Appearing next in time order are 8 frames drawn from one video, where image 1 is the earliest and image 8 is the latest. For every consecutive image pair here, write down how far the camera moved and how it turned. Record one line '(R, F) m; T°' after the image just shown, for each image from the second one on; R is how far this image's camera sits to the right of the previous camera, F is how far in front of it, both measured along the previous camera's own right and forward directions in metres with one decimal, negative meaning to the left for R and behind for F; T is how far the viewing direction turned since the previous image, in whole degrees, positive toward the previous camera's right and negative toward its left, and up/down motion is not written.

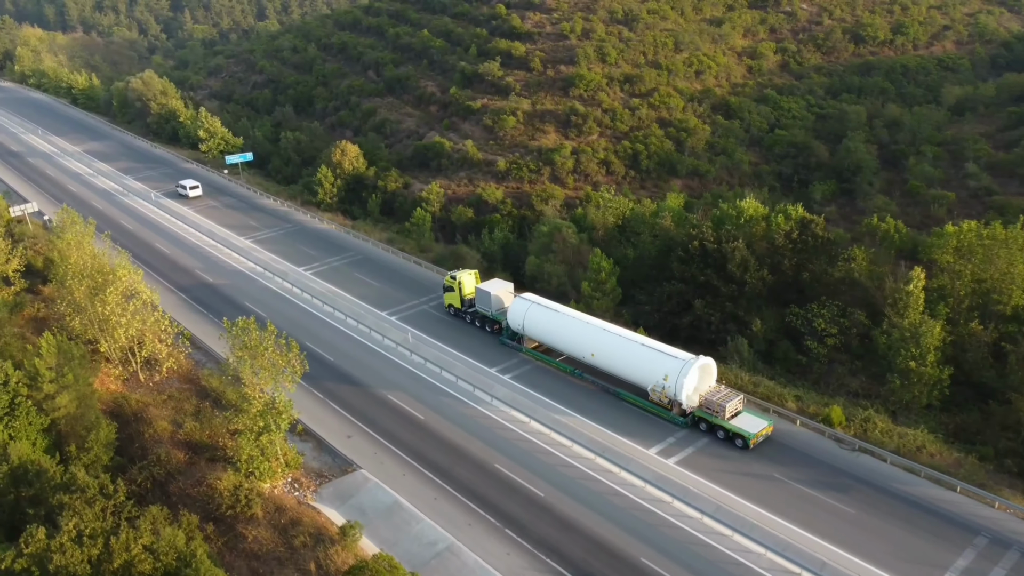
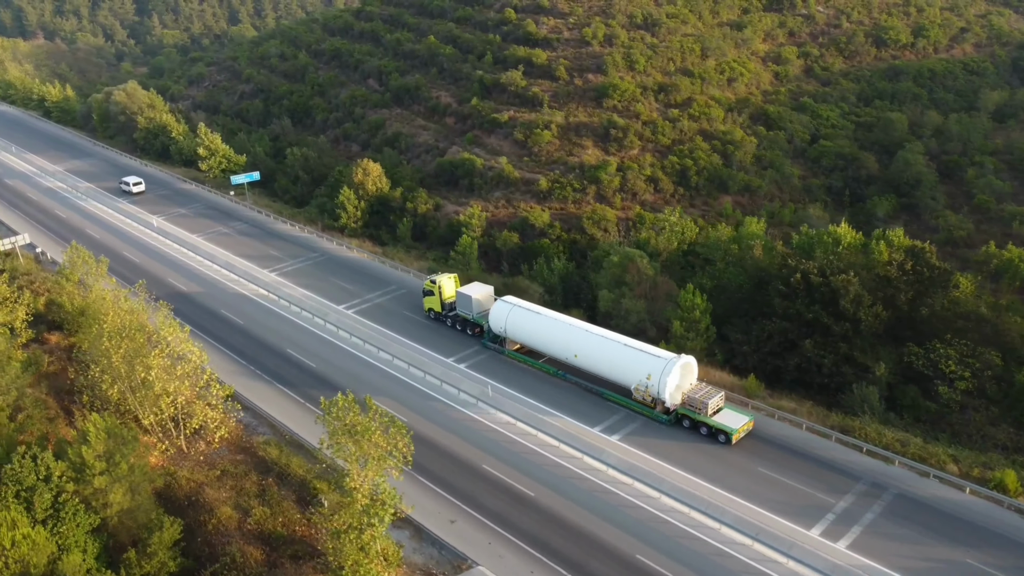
(-5.1, +4.2) m; +3°
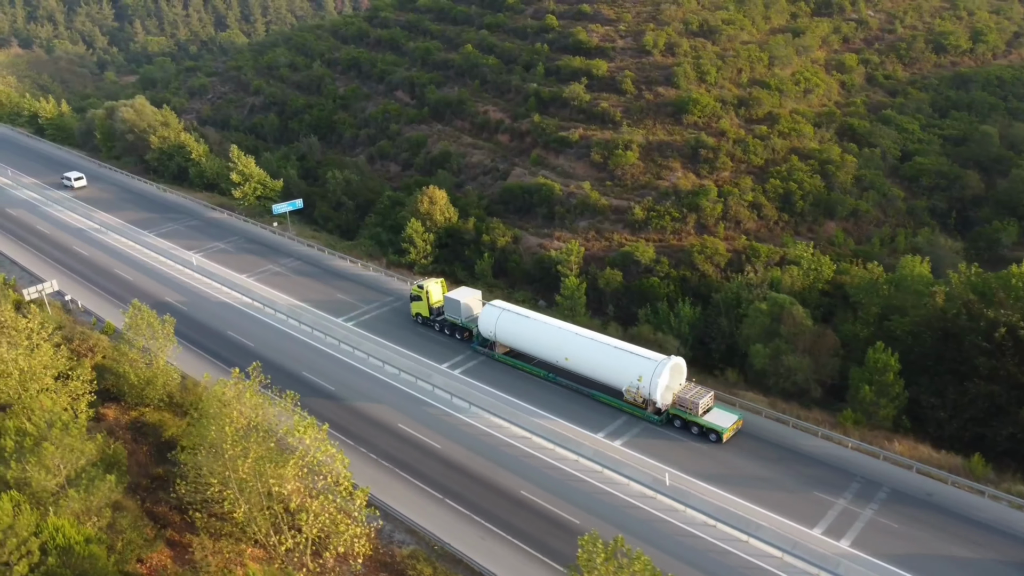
(-7.0, +5.4) m; +2°
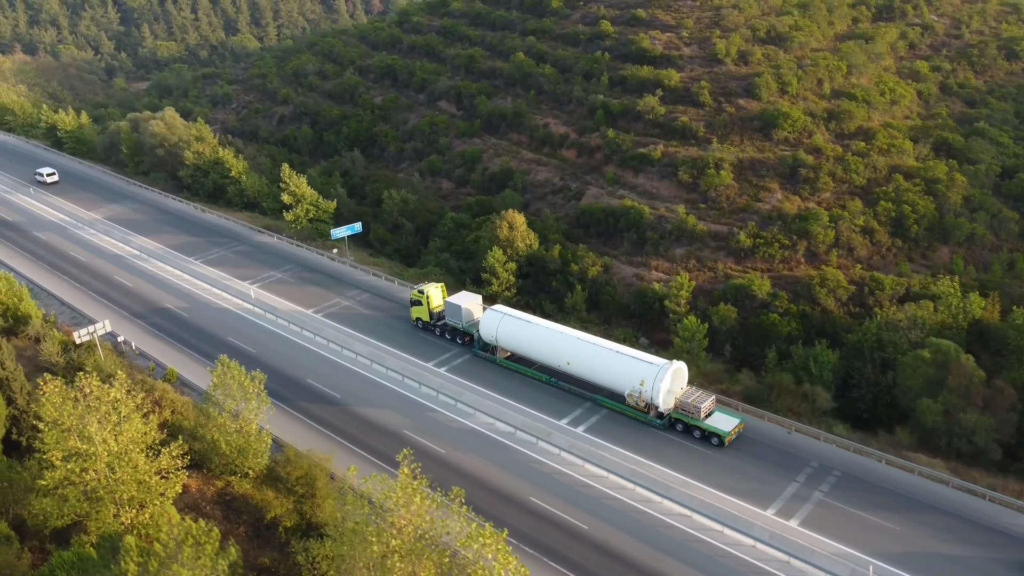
(-5.3, +4.0) m; +1°
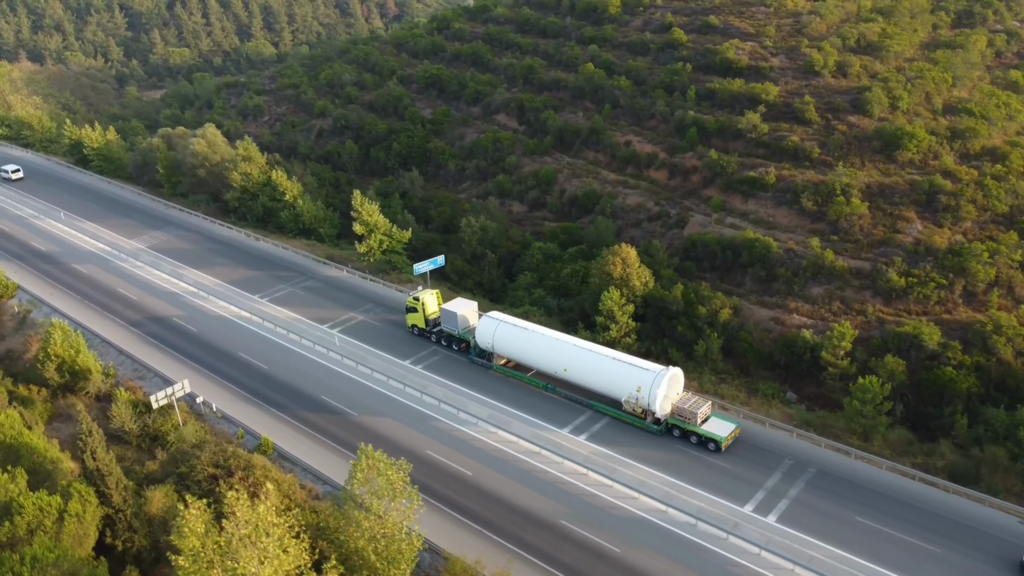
(-6.1, +4.7) m; +1°
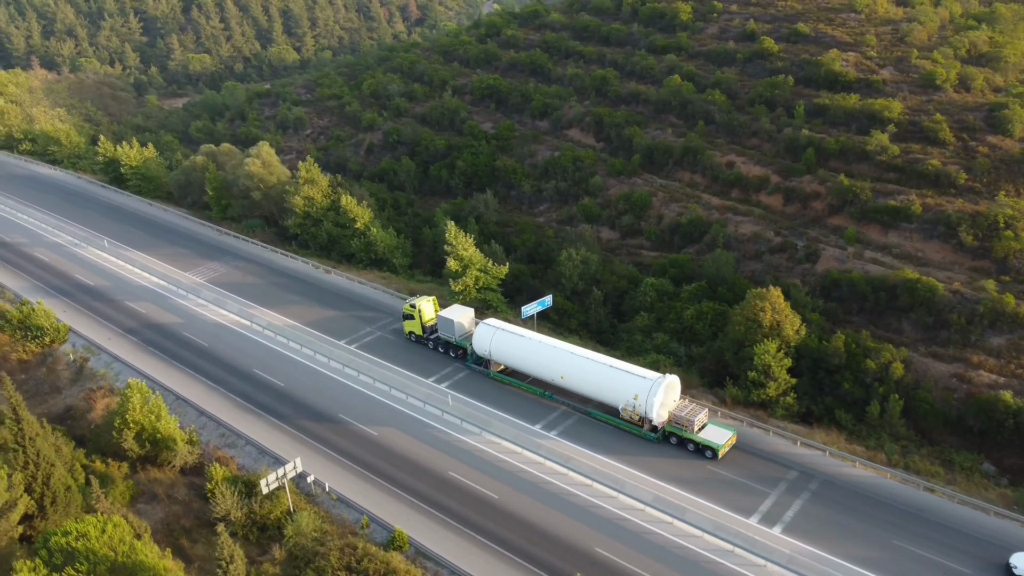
(-6.1, +4.7) m; 0°
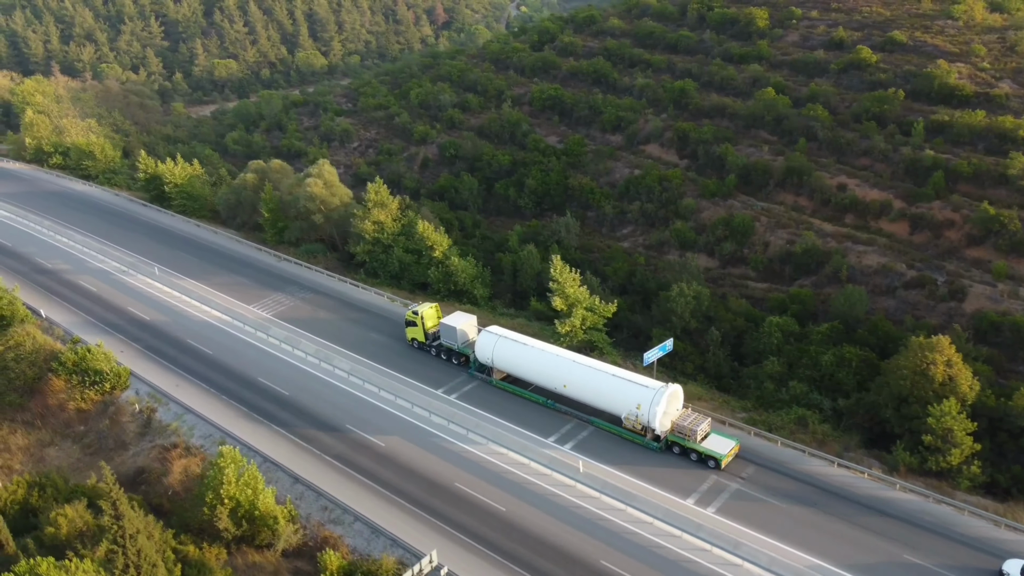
(-5.2, +4.1) m; 0°
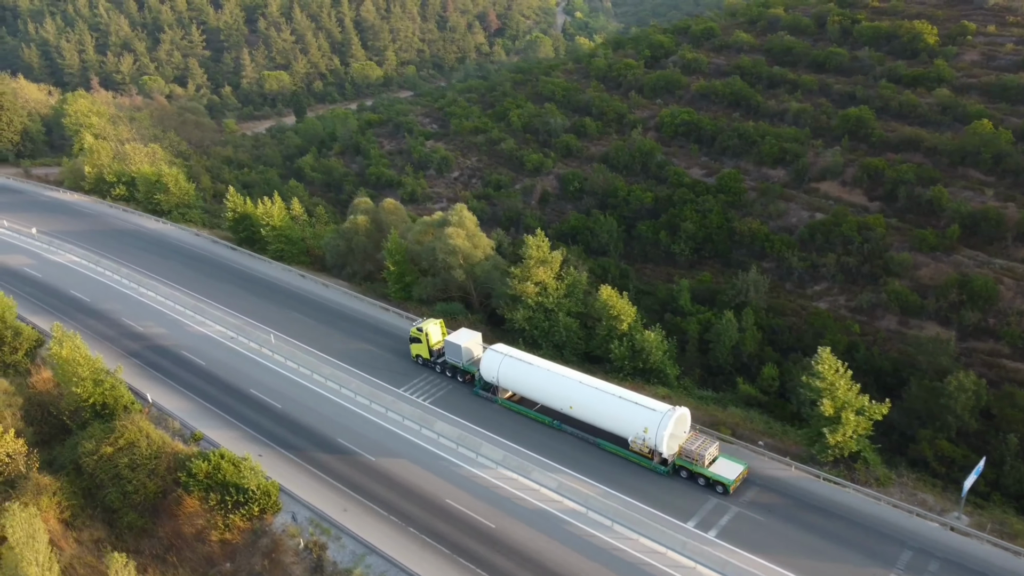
(-9.4, +7.7) m; 0°
